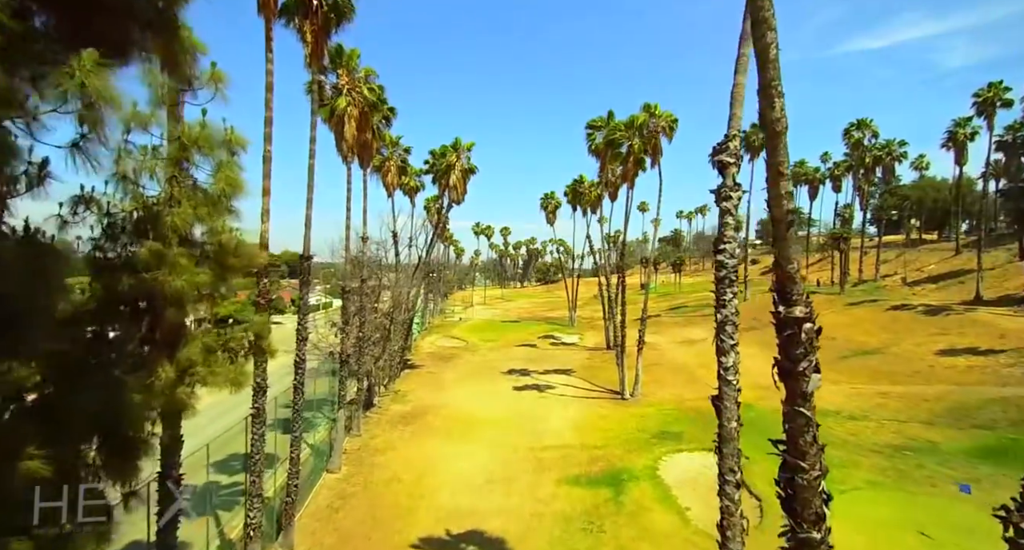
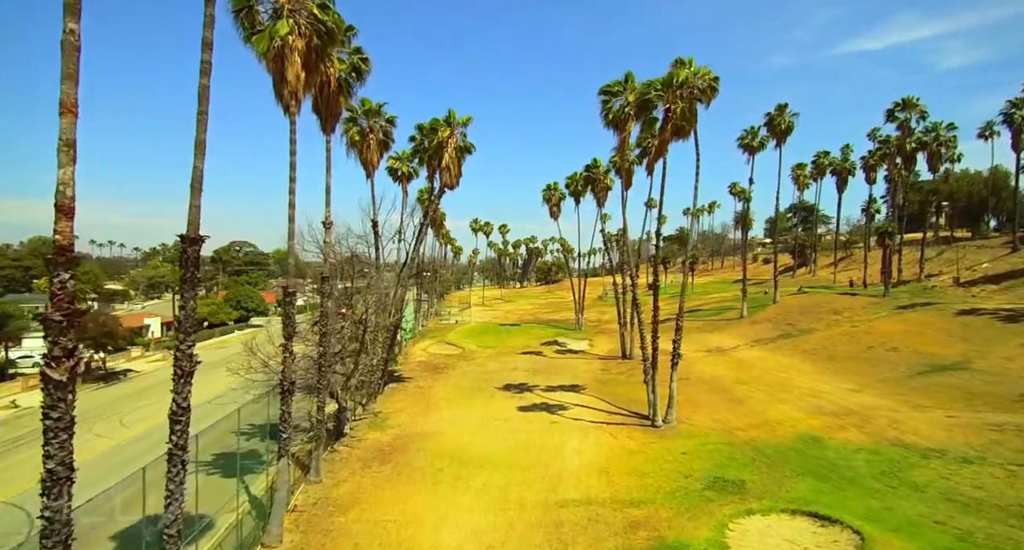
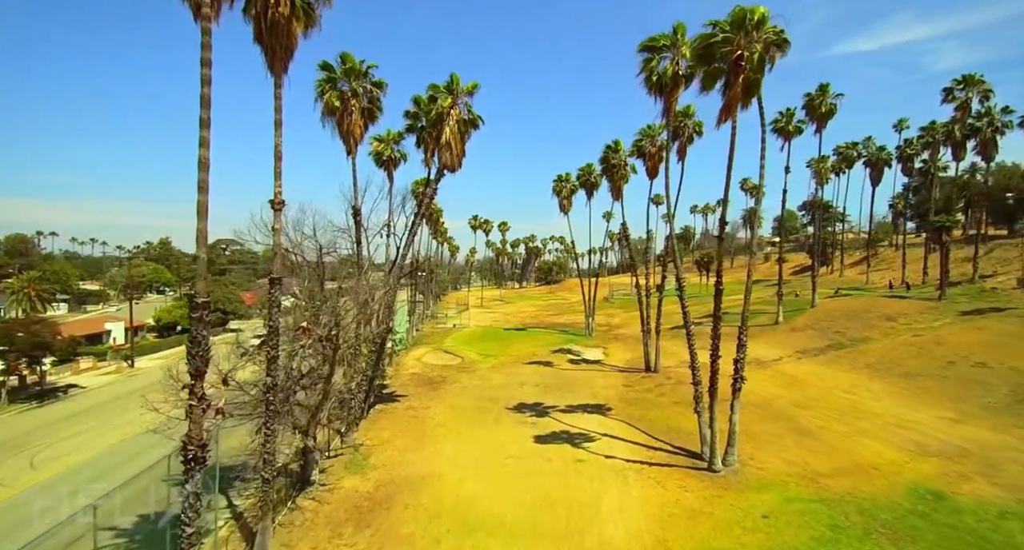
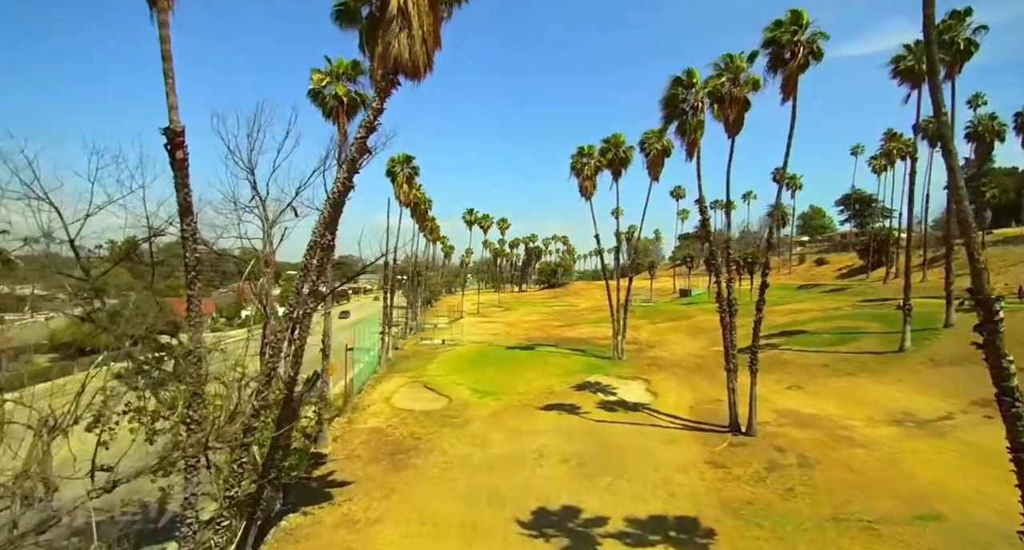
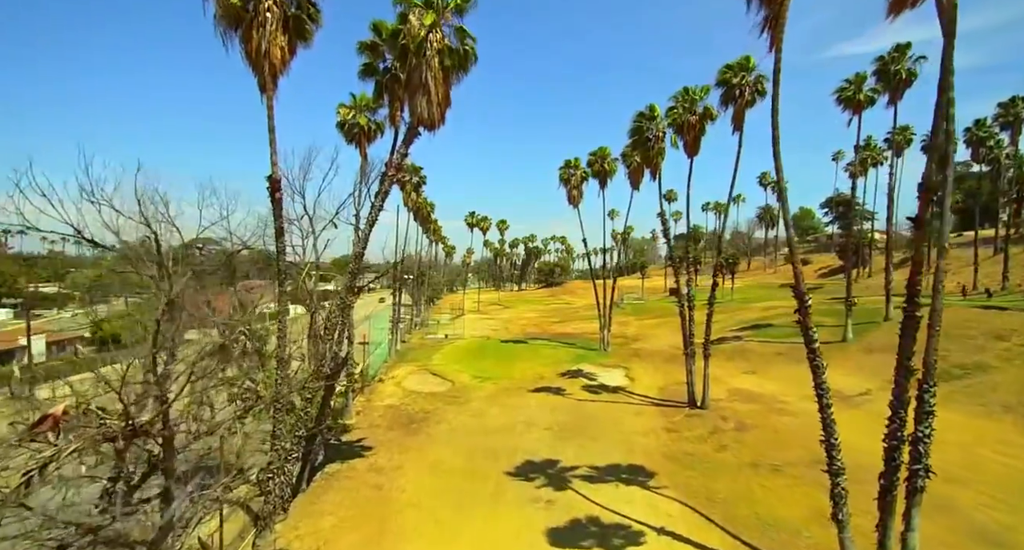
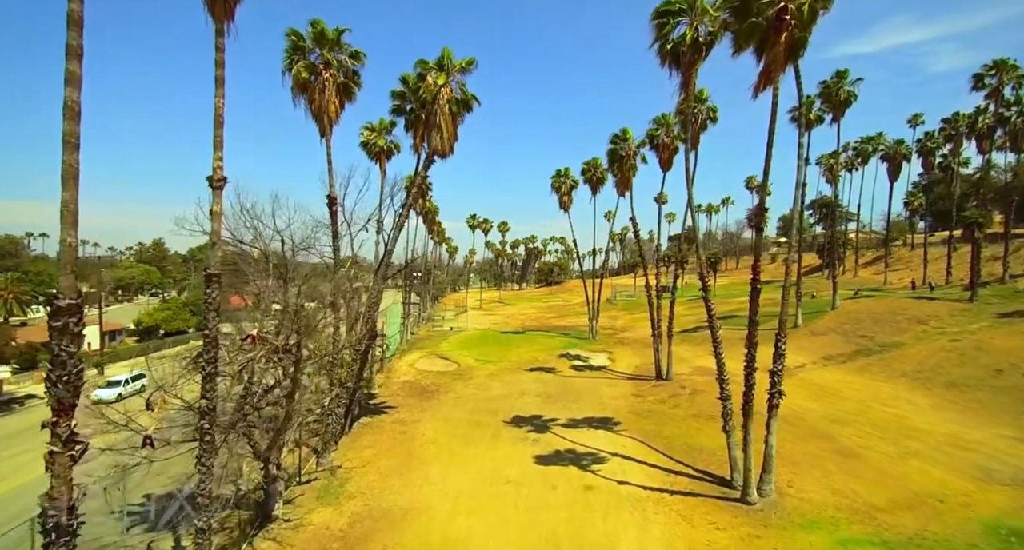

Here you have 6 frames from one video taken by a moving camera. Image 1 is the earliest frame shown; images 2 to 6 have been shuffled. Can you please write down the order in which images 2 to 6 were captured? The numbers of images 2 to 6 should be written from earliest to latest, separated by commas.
2, 3, 6, 5, 4
